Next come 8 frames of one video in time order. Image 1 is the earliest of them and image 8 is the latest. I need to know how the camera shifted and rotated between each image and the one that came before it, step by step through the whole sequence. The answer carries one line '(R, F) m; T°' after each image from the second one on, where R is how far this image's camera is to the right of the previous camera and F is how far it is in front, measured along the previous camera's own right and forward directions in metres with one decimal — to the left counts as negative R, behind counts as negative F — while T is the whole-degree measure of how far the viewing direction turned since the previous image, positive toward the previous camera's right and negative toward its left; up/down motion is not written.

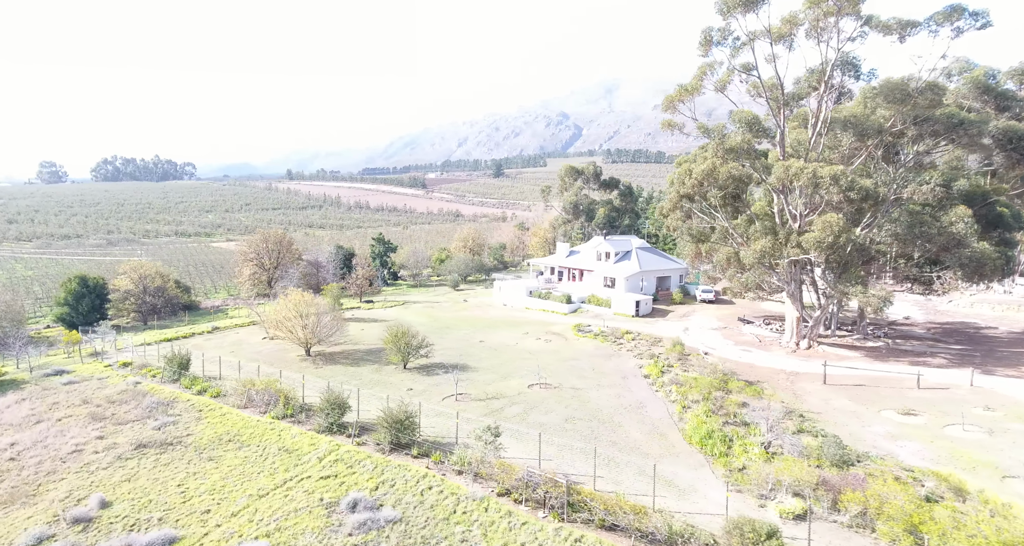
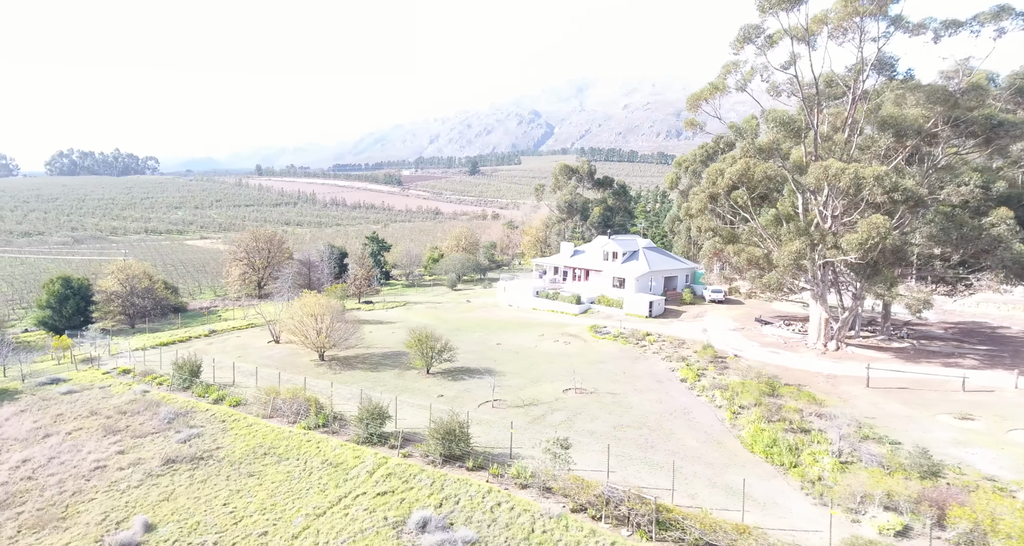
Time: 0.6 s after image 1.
(-3.5, +1.2) m; +3°
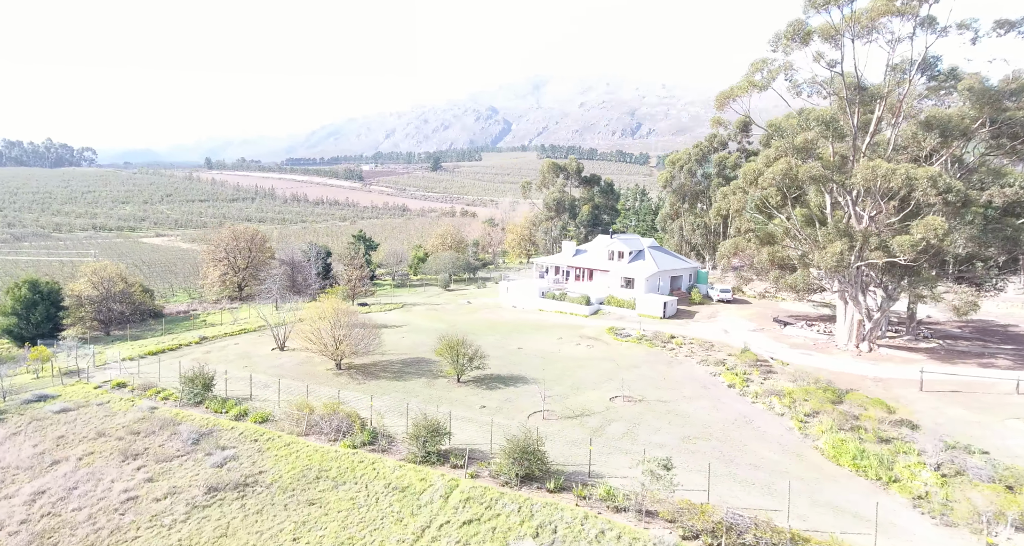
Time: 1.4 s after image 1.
(-4.6, +2.0) m; +4°
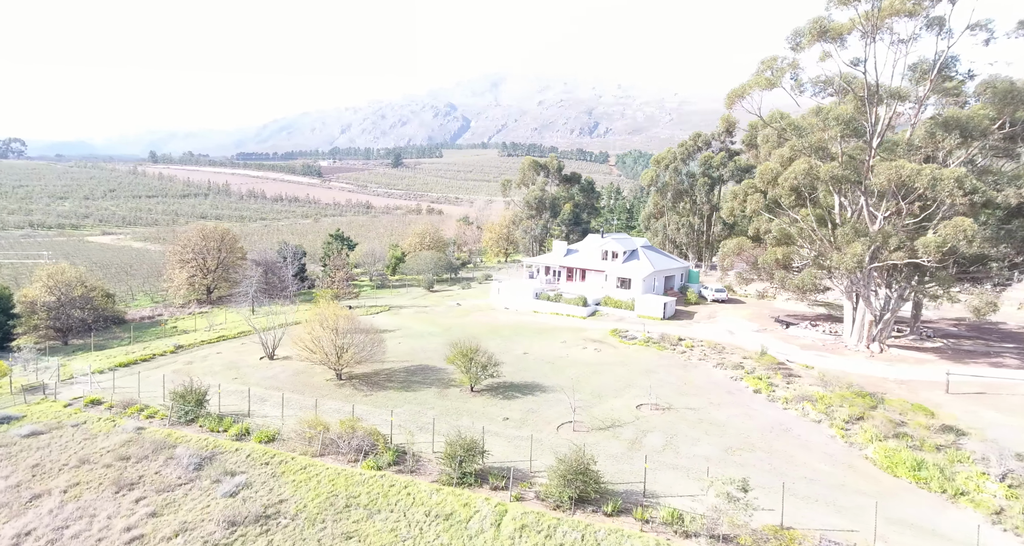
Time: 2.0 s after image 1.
(-3.1, +1.9) m; +4°
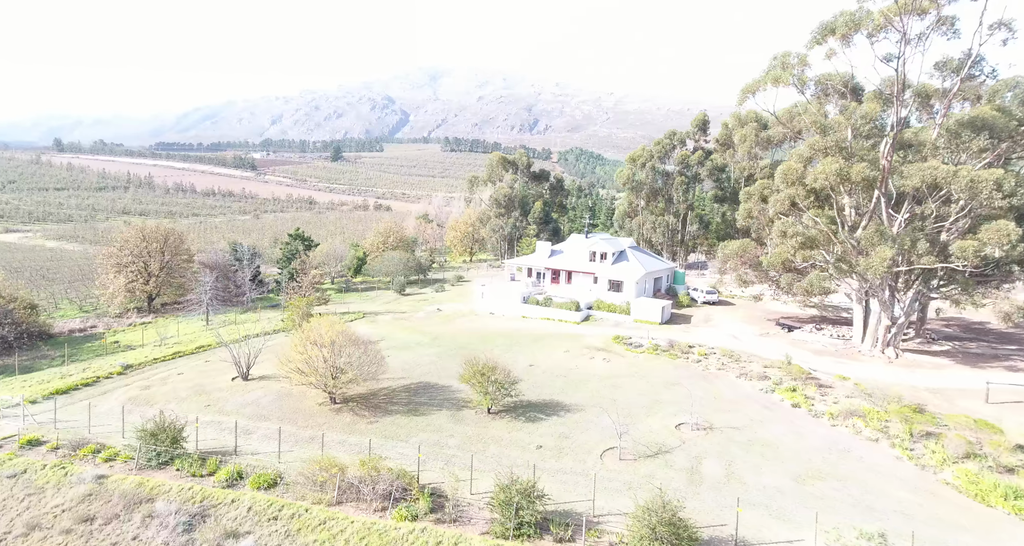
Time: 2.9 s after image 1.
(-3.9, +3.5) m; +6°
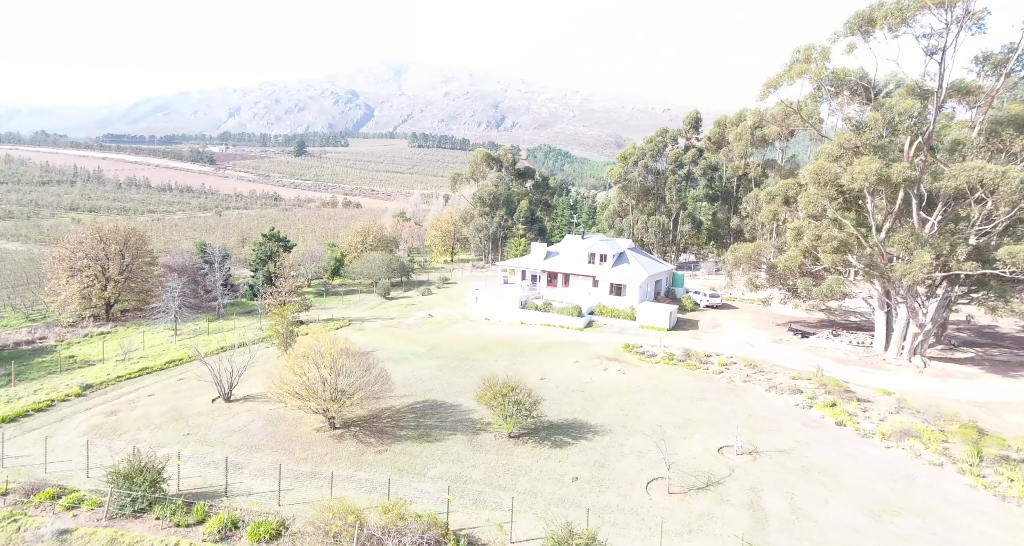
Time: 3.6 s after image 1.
(-2.5, +3.1) m; +3°
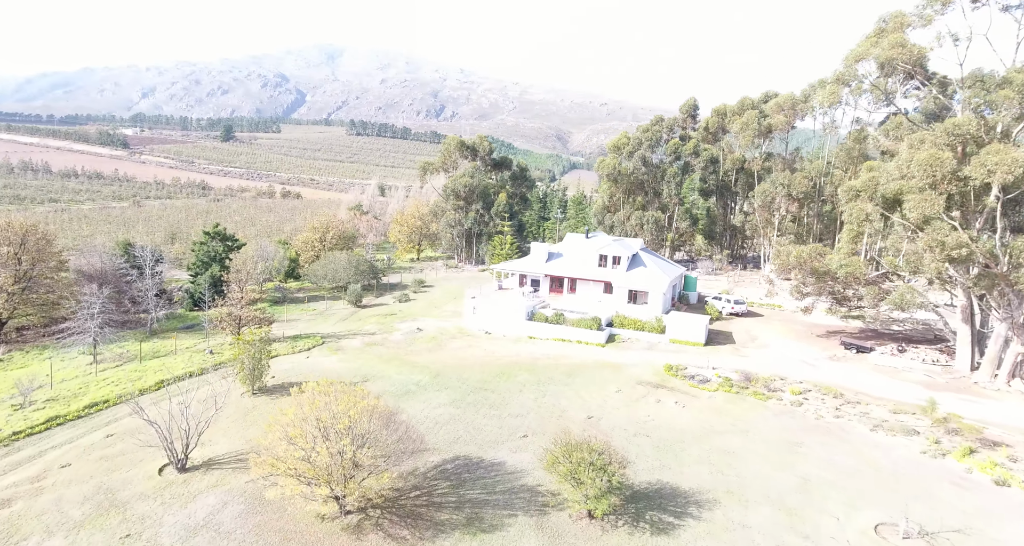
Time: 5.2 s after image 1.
(-4.5, +7.5) m; +6°
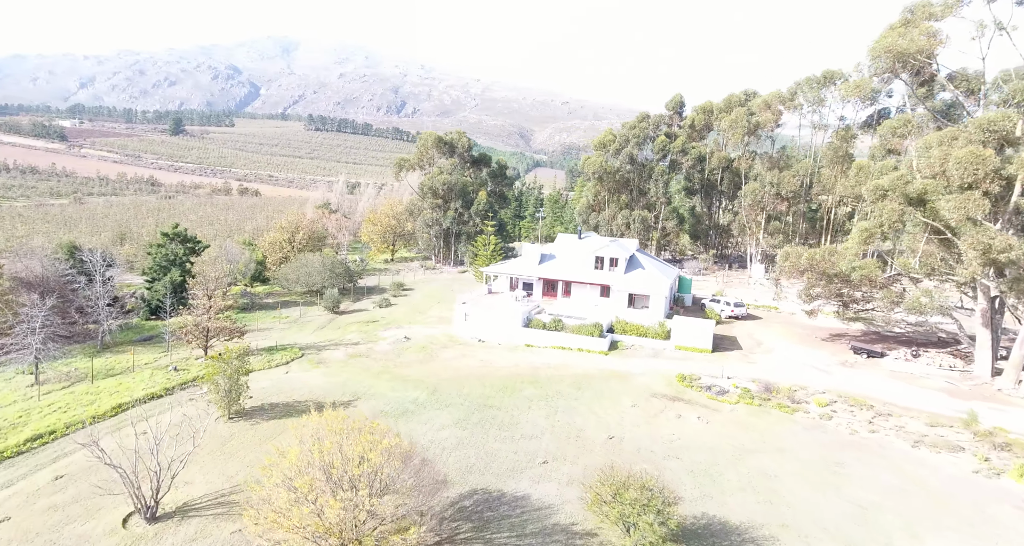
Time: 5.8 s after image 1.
(-2.0, +2.8) m; +4°
